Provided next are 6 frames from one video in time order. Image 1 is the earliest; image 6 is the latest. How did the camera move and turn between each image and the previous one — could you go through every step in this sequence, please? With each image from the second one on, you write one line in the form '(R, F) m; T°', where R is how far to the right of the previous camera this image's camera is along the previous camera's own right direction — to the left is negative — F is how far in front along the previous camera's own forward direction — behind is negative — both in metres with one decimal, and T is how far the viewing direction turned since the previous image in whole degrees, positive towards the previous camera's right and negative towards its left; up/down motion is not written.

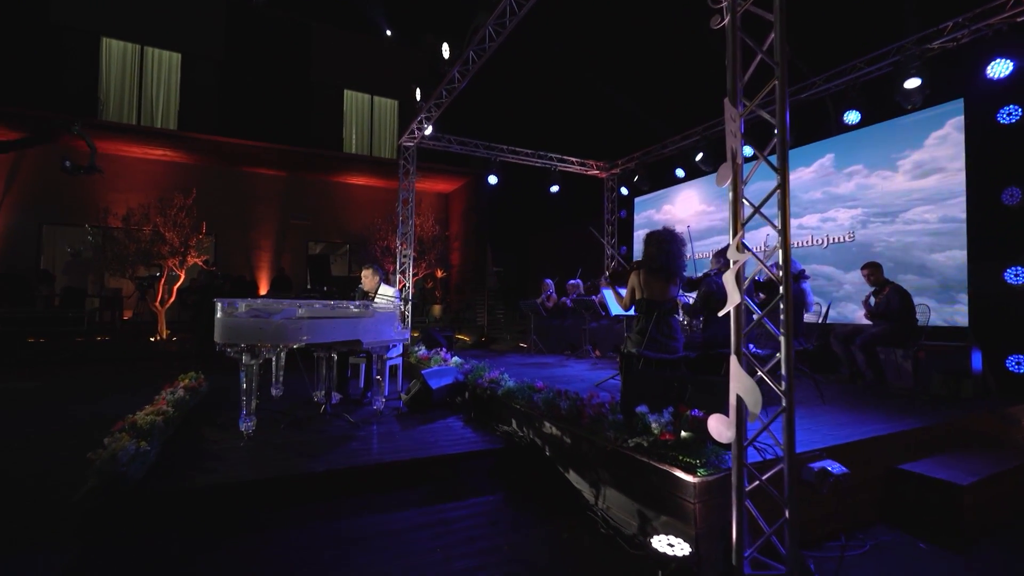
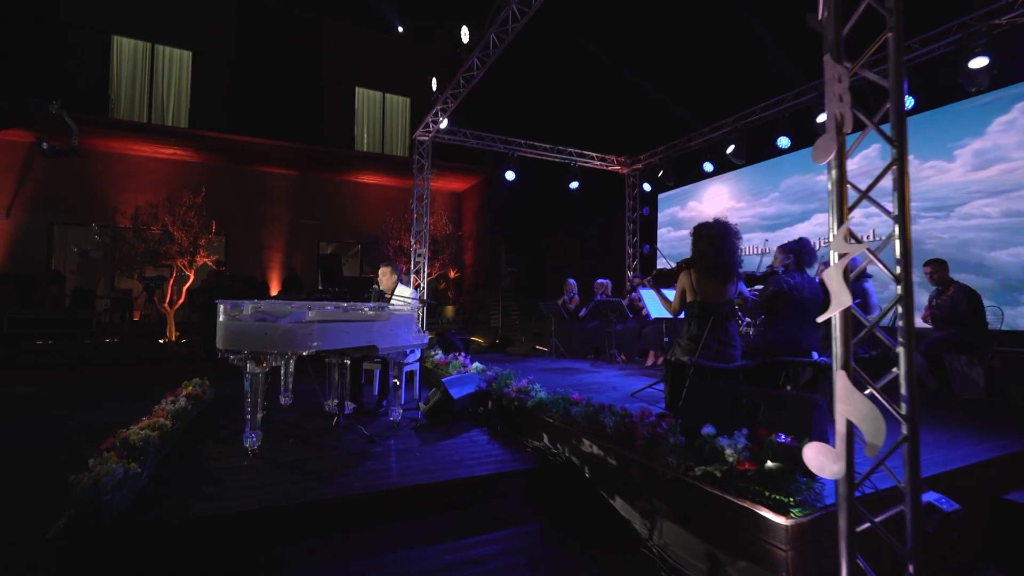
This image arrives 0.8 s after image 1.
(-0.2, +0.4) m; -1°
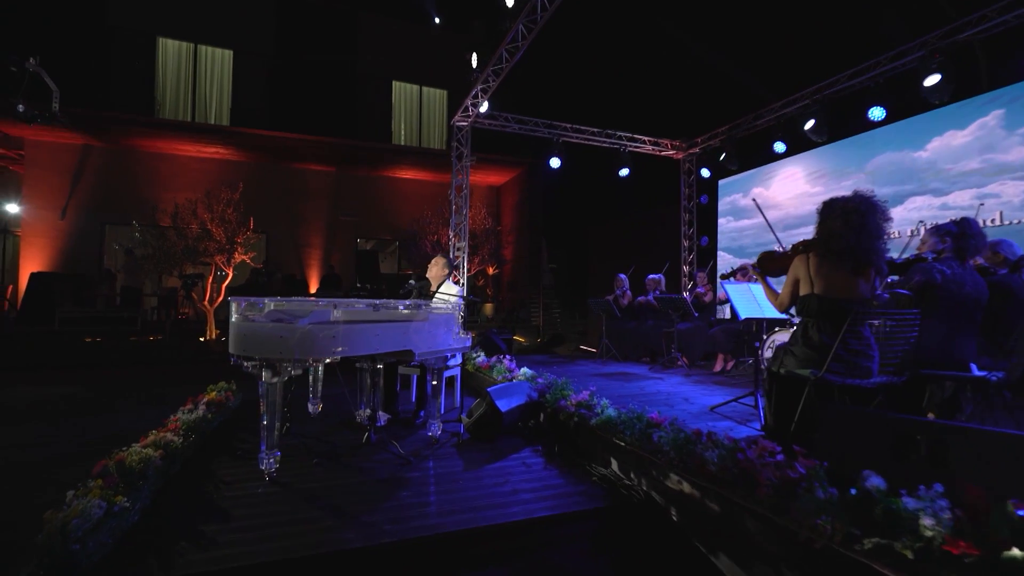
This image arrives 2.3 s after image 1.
(-0.2, +0.7) m; -4°
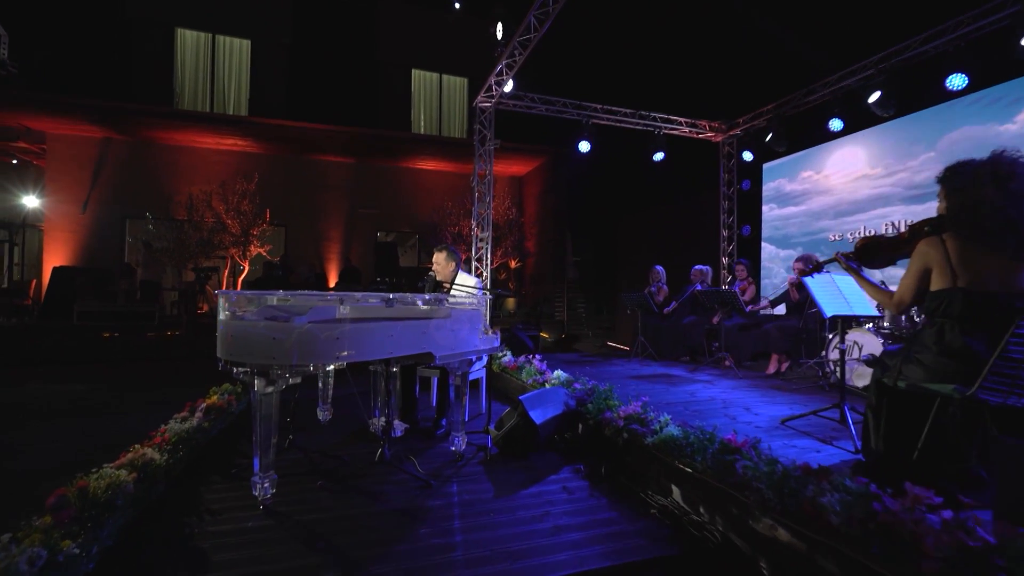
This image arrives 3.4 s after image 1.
(-0.1, +0.6) m; -2°
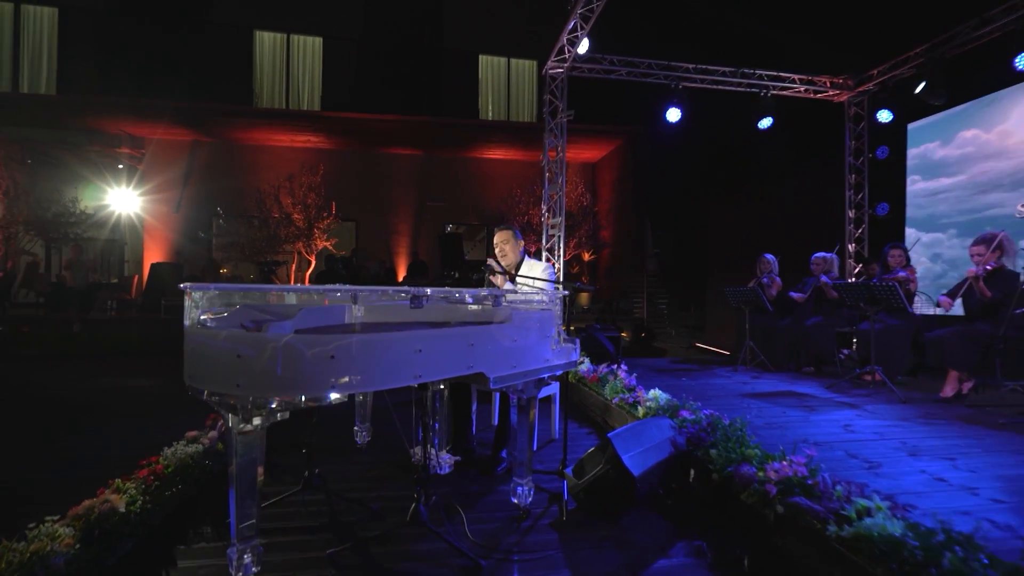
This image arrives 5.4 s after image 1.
(-0.1, +1.0) m; -9°
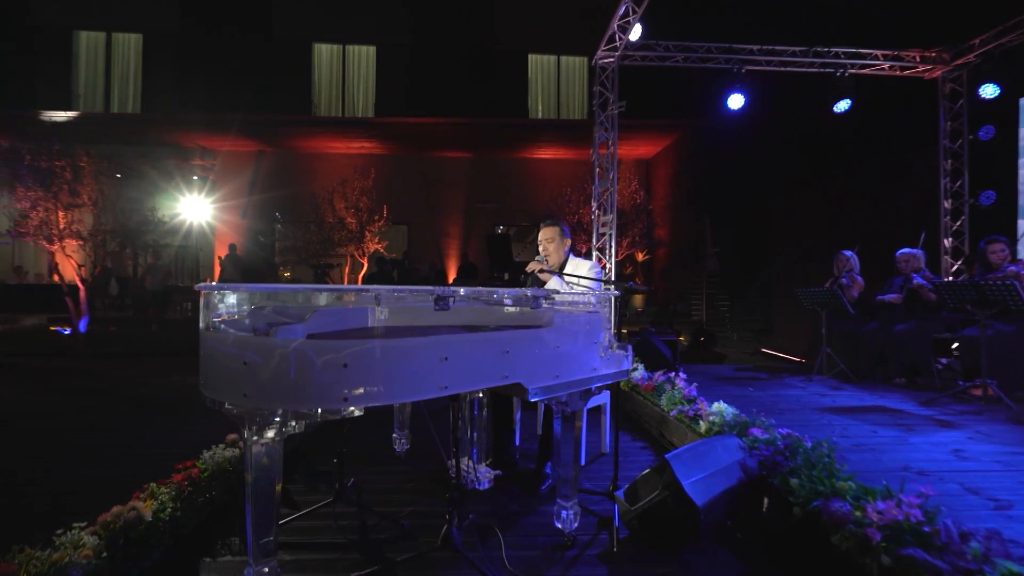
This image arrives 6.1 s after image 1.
(0.0, +0.2) m; -6°
